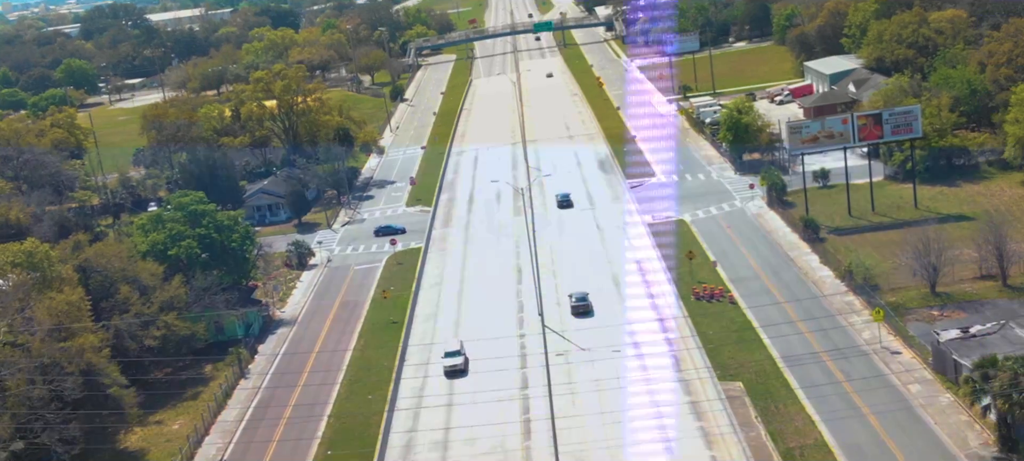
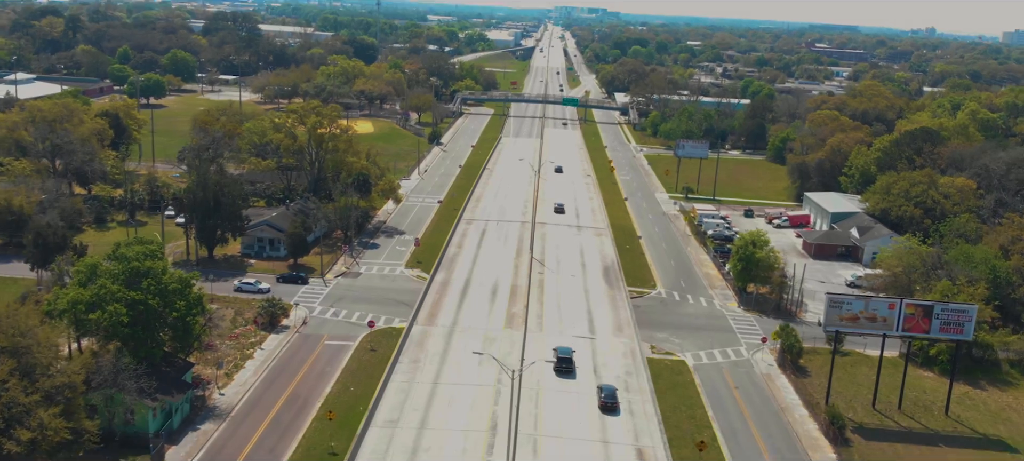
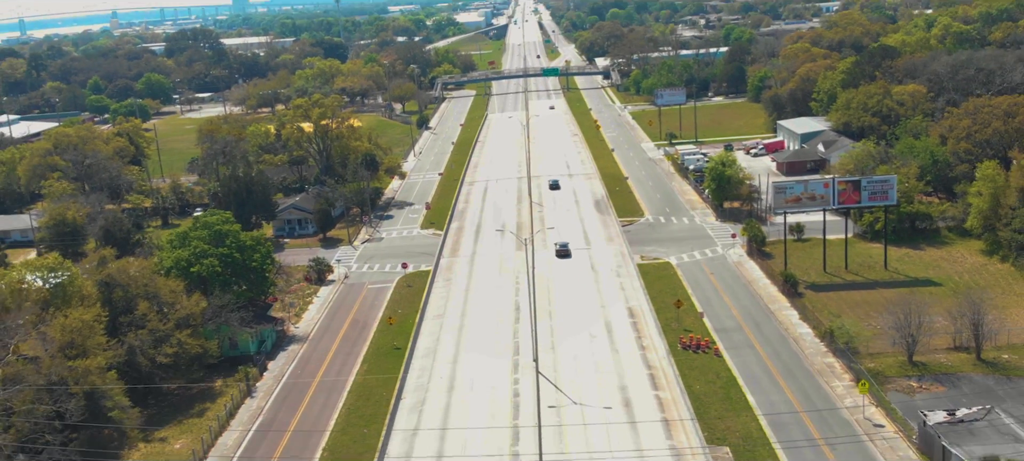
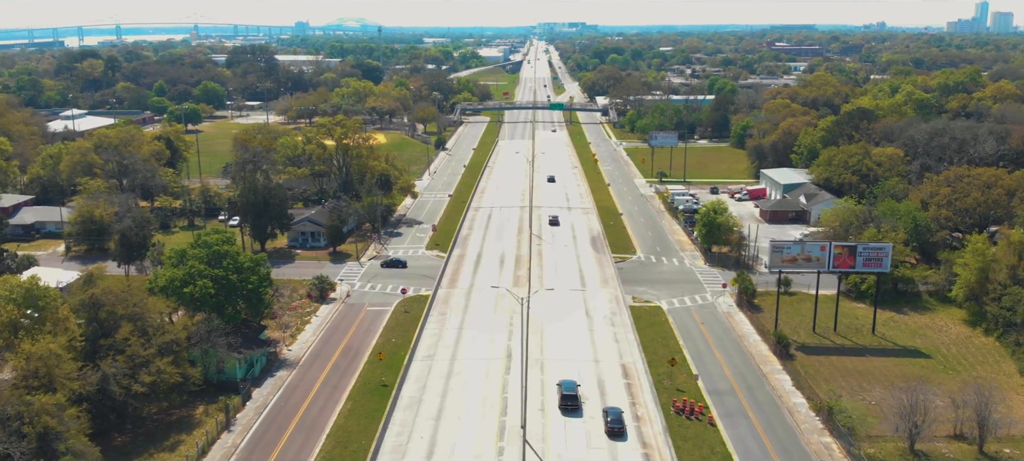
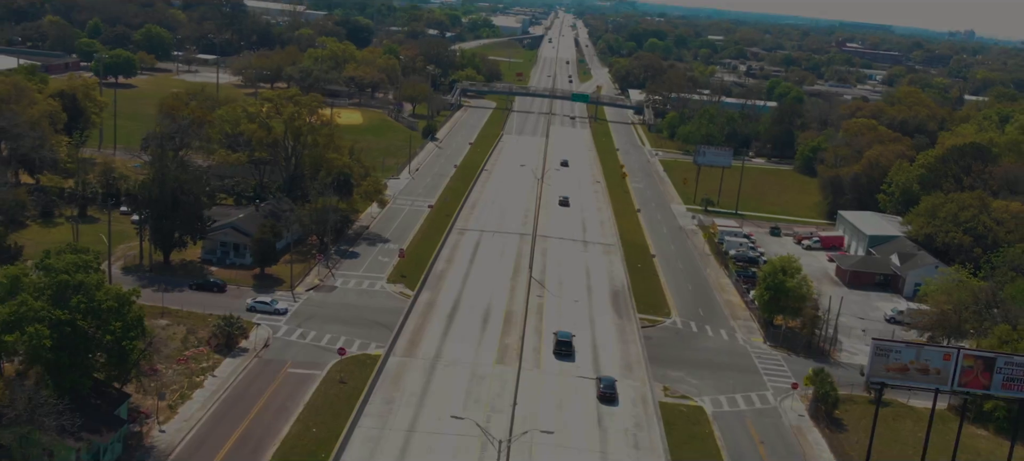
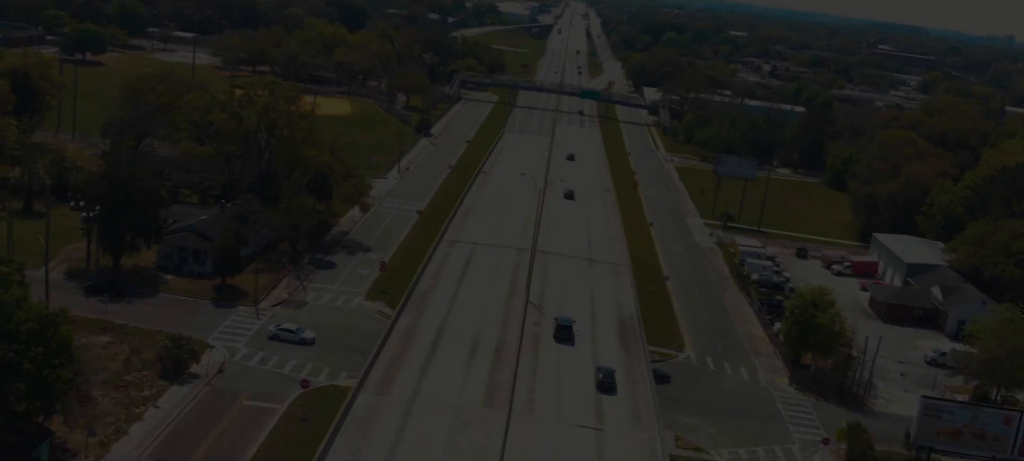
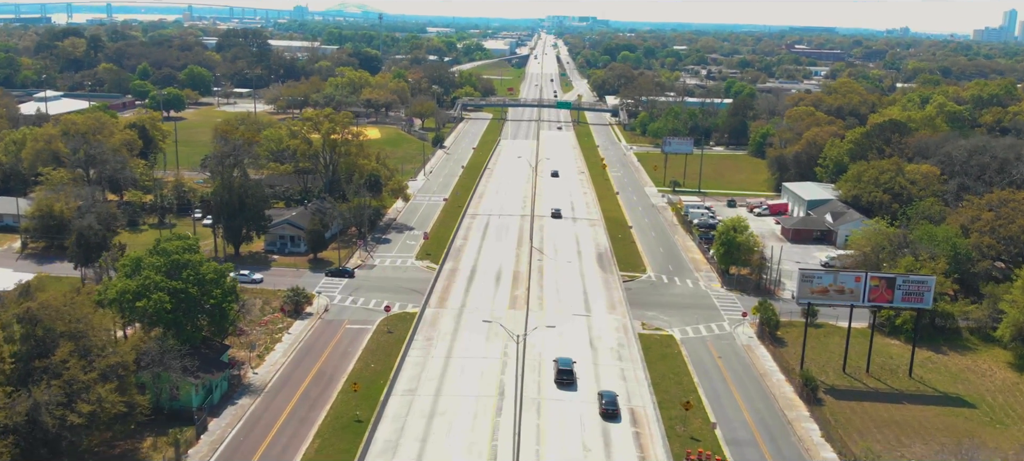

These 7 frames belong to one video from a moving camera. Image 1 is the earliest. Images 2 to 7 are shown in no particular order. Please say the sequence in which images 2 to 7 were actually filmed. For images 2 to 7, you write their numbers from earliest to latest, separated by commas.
3, 4, 7, 2, 5, 6
